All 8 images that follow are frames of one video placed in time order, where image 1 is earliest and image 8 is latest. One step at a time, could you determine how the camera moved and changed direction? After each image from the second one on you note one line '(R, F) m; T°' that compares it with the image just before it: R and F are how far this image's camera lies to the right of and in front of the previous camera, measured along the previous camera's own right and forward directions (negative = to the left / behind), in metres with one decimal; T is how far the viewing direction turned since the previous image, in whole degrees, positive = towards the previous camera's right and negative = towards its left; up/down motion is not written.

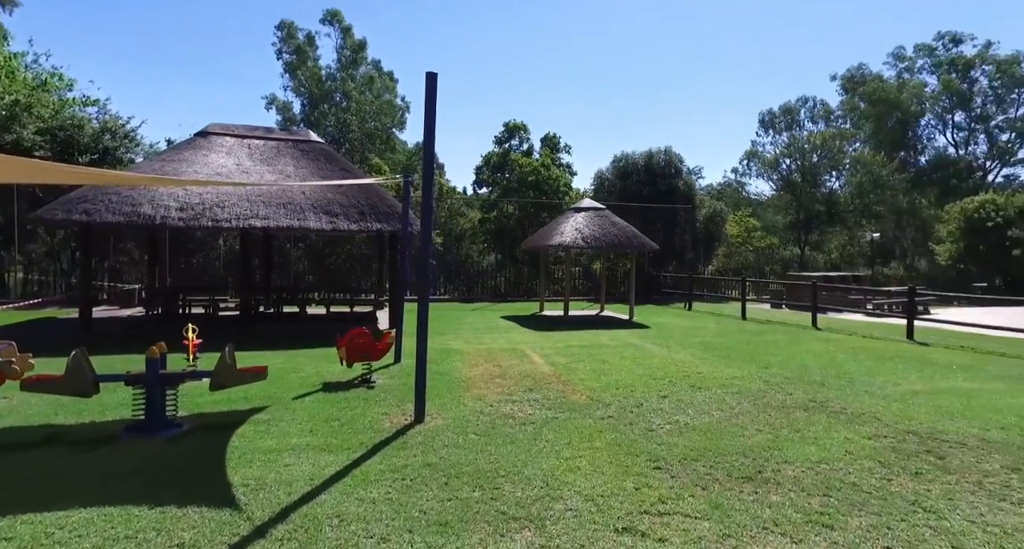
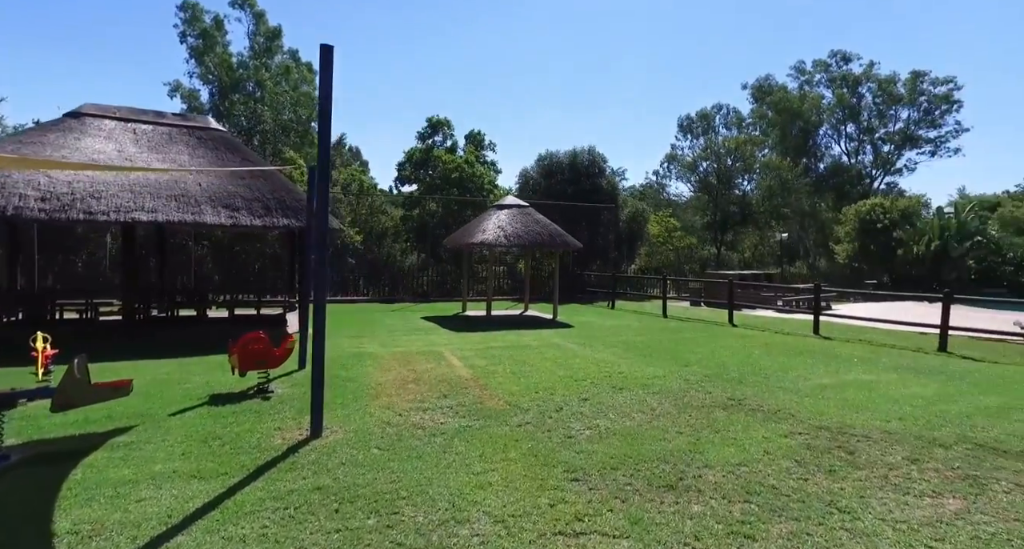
(+0.1, +0.3) m; +7°
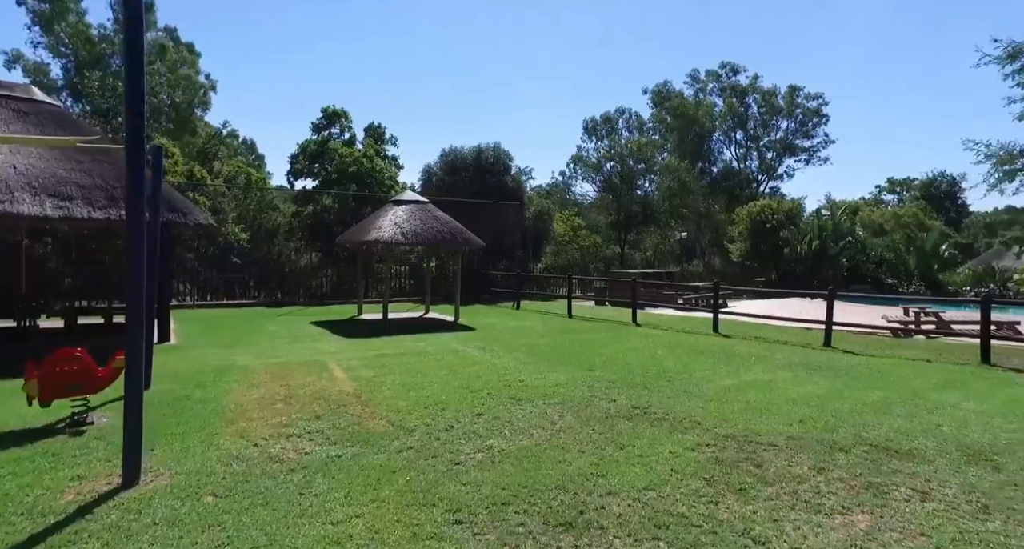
(+0.2, +0.5) m; +8°
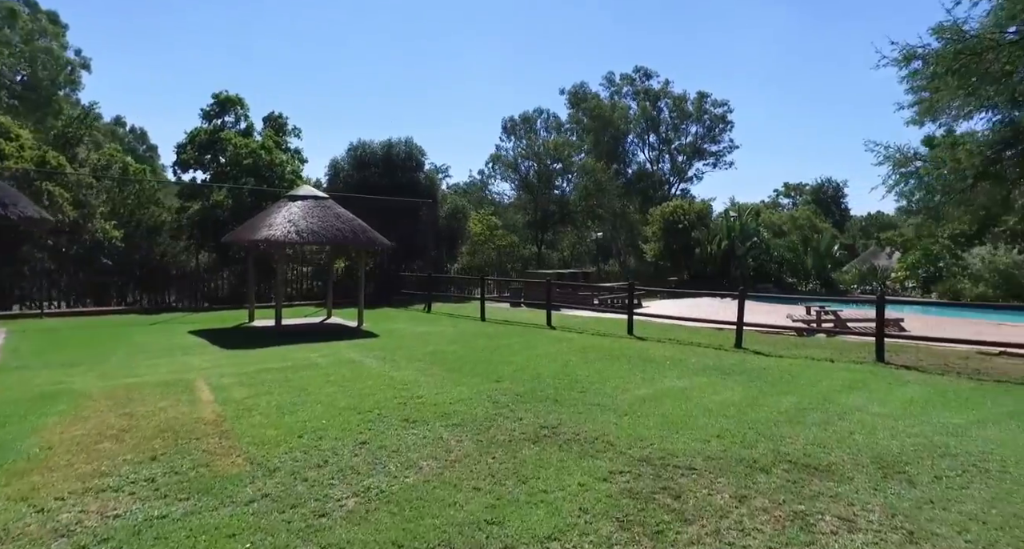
(+0.2, +0.6) m; +7°
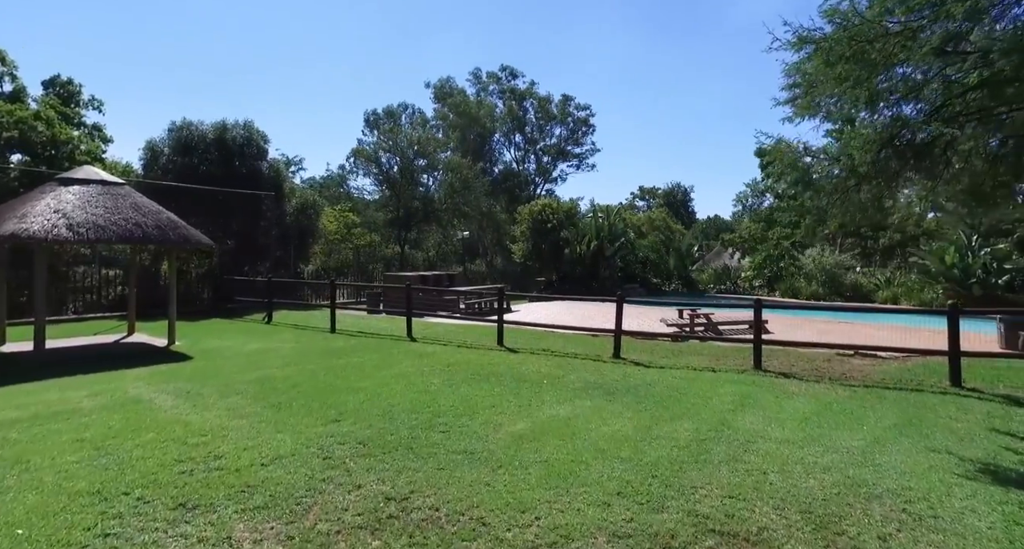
(+0.2, +1.3) m; +12°
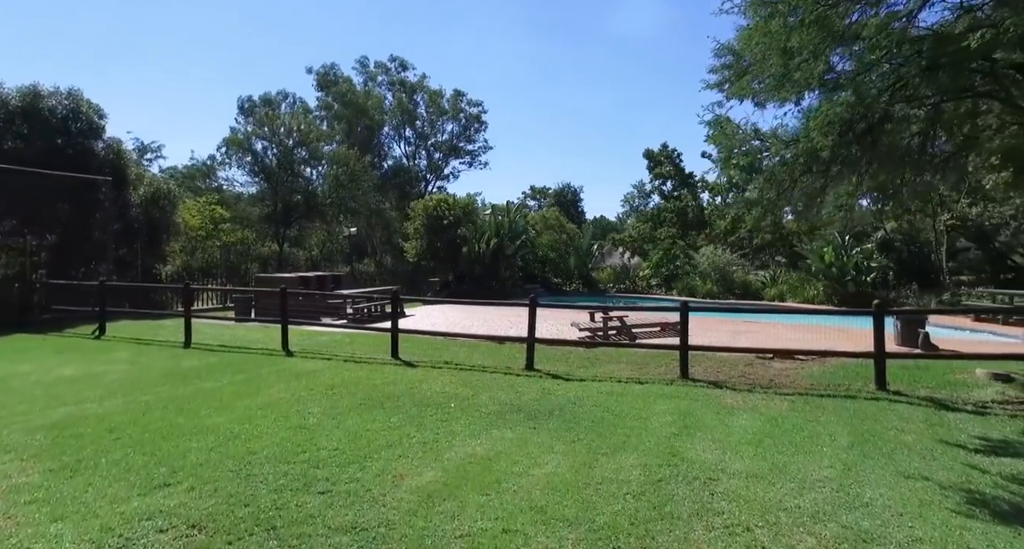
(-0.1, +1.2) m; +10°
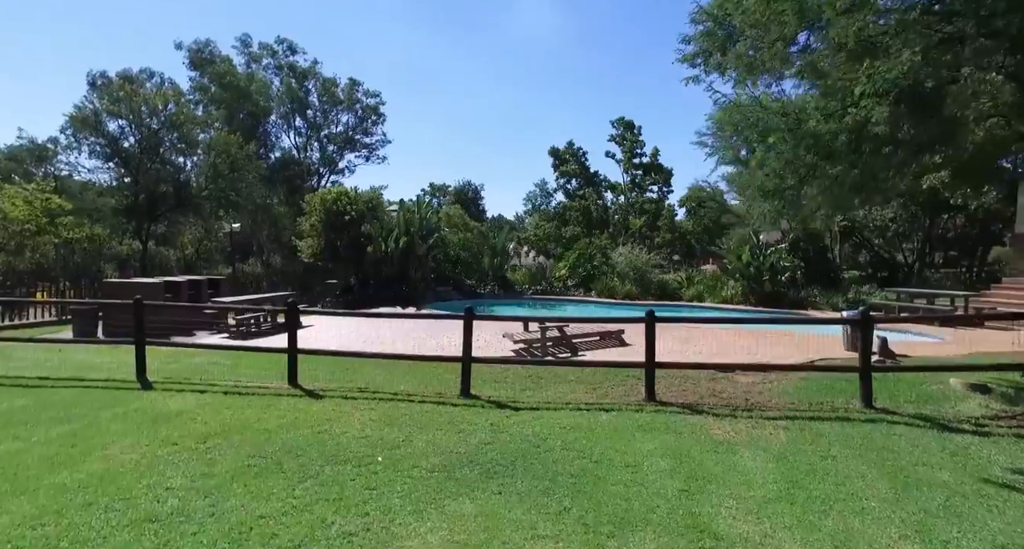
(-0.4, +1.5) m; +10°
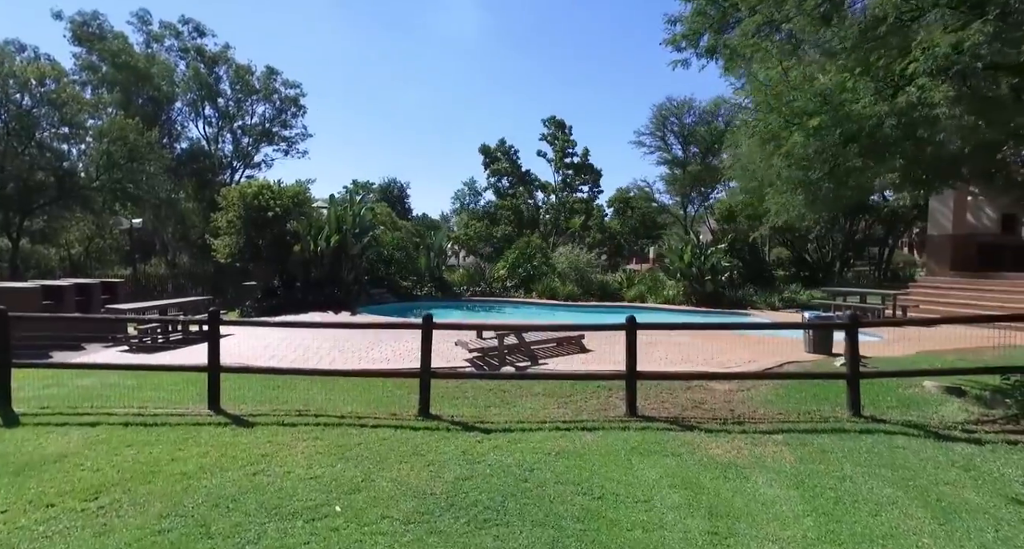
(-0.4, +0.8) m; +7°
